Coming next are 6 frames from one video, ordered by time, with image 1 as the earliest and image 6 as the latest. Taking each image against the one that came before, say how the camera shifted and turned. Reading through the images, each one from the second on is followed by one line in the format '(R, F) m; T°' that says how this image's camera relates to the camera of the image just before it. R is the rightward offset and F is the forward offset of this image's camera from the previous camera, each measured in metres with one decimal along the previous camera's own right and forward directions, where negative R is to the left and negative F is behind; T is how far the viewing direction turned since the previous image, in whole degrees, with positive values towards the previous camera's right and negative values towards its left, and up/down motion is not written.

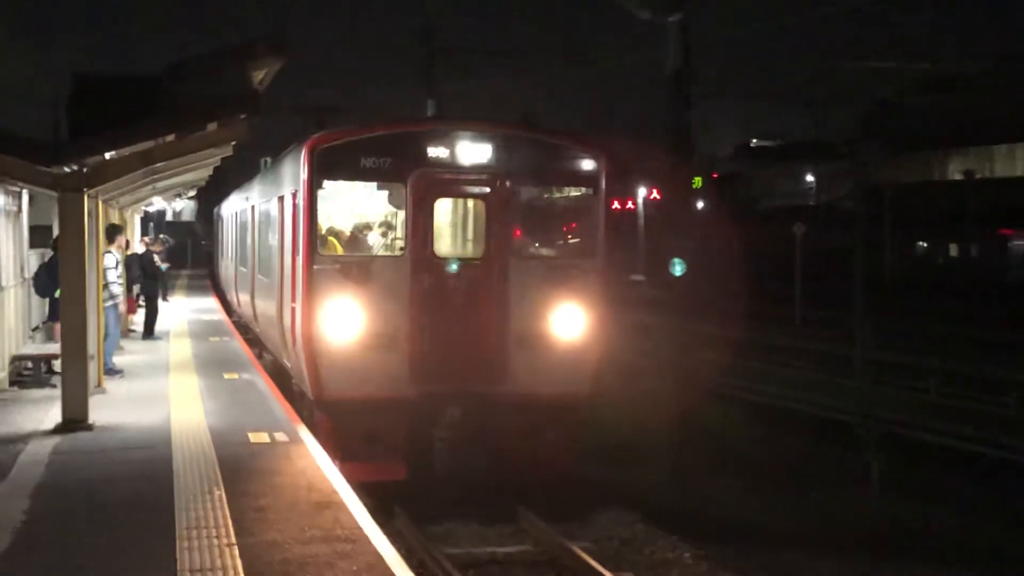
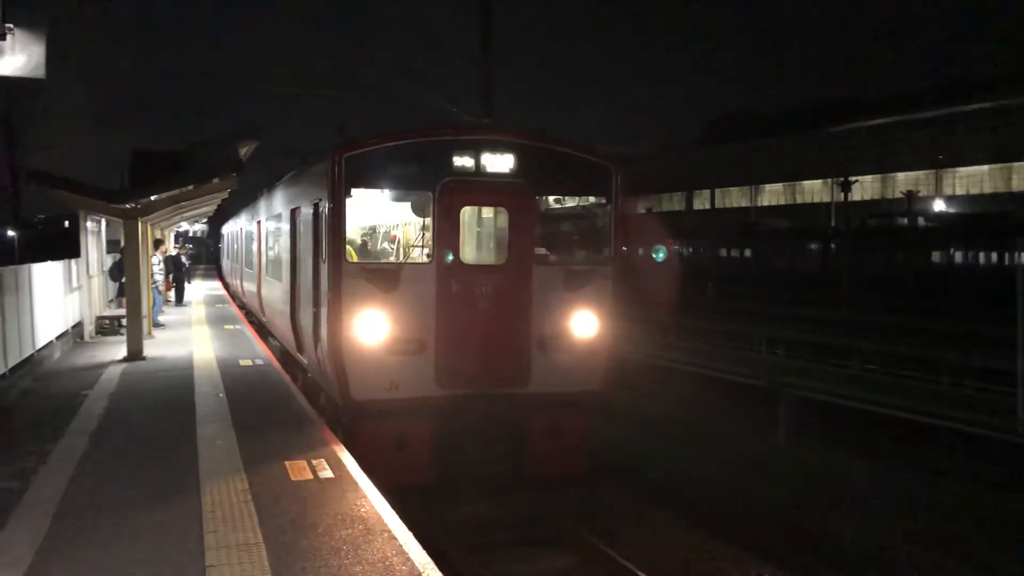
(+0.4, -0.3) m; -4°
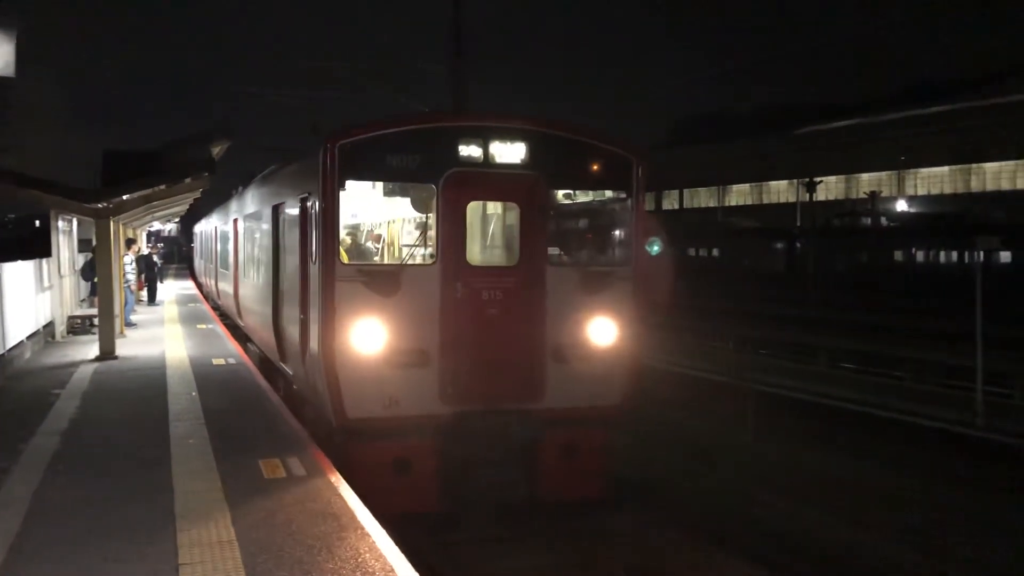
(-0.2, +0.8) m; +1°
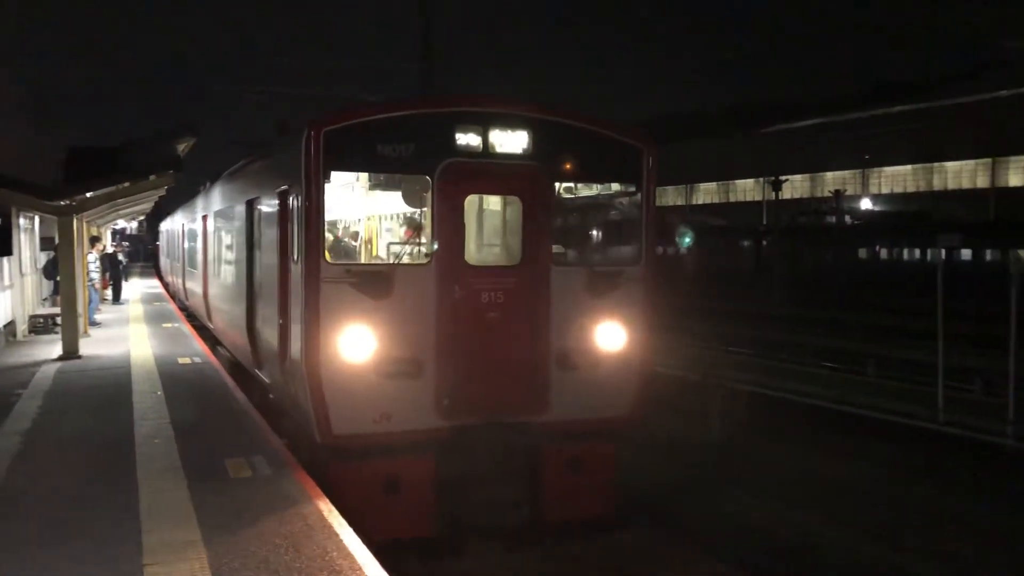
(-0.2, +0.6) m; +2°
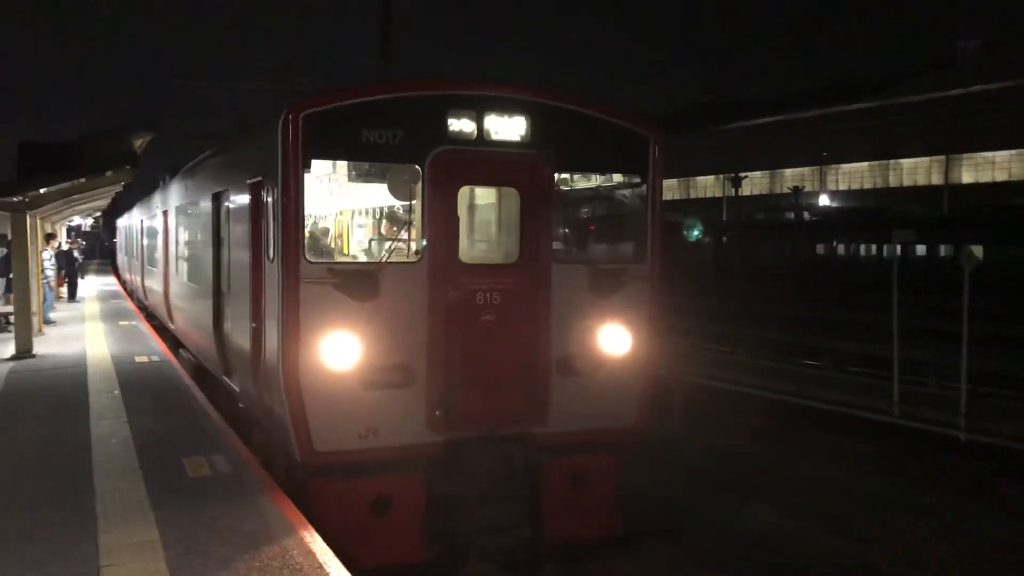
(-0.2, +0.5) m; +2°
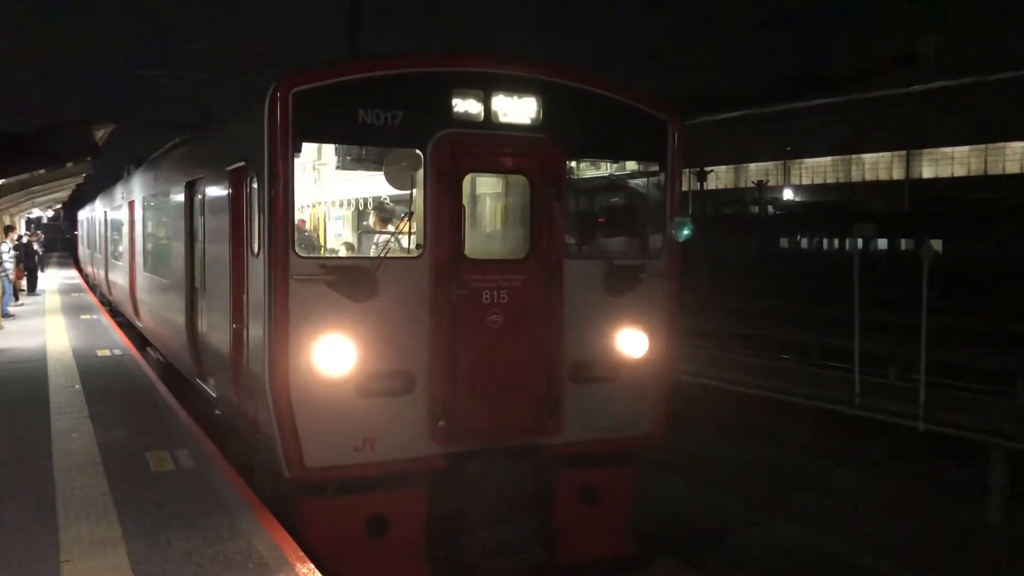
(-0.2, +0.5) m; +2°
